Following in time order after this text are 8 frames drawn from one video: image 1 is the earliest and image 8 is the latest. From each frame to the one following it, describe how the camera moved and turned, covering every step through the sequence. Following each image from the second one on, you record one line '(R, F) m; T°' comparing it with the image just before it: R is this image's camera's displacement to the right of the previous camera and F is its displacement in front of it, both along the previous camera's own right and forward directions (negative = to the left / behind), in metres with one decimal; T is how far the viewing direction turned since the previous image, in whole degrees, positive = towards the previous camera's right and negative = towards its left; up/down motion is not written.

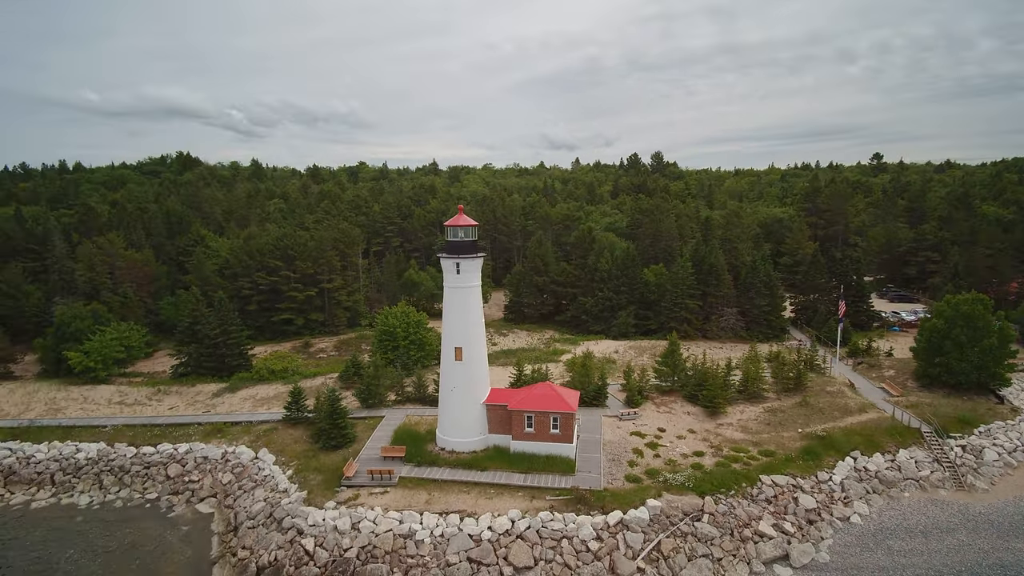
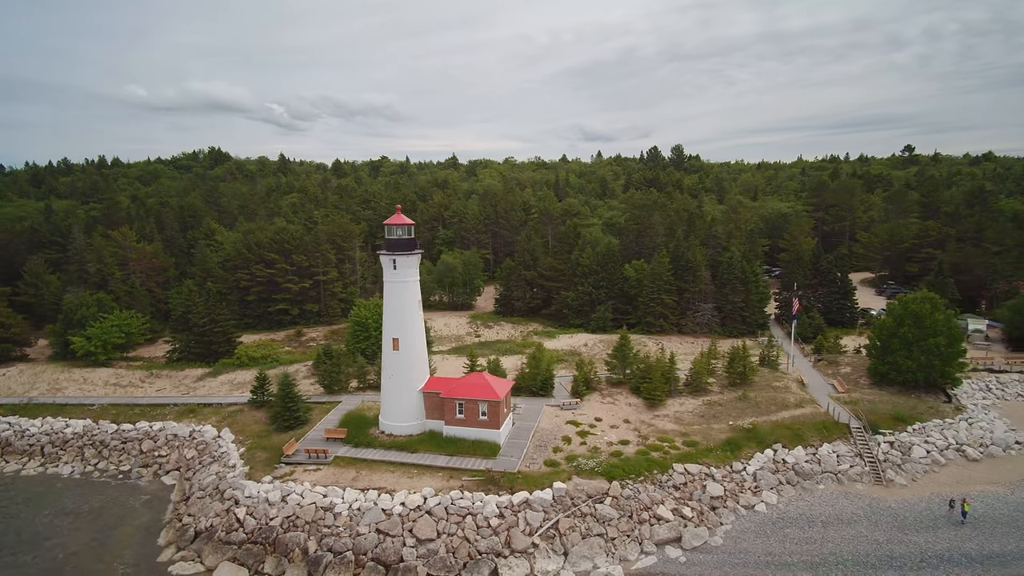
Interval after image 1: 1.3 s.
(+4.2, -1.3) m; -3°
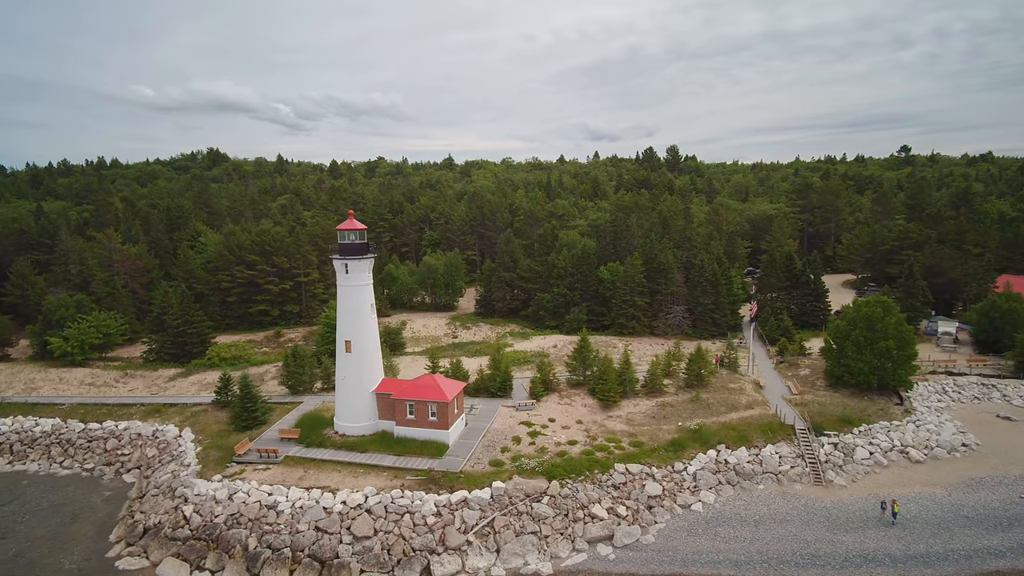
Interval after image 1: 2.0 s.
(+2.4, -0.6) m; 0°
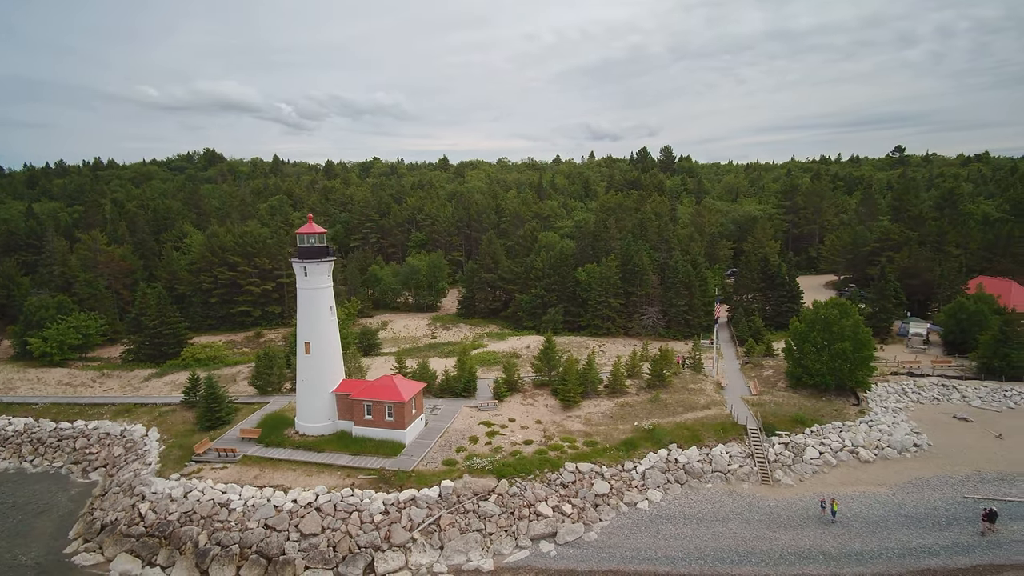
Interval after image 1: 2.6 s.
(+2.0, -0.5) m; 0°
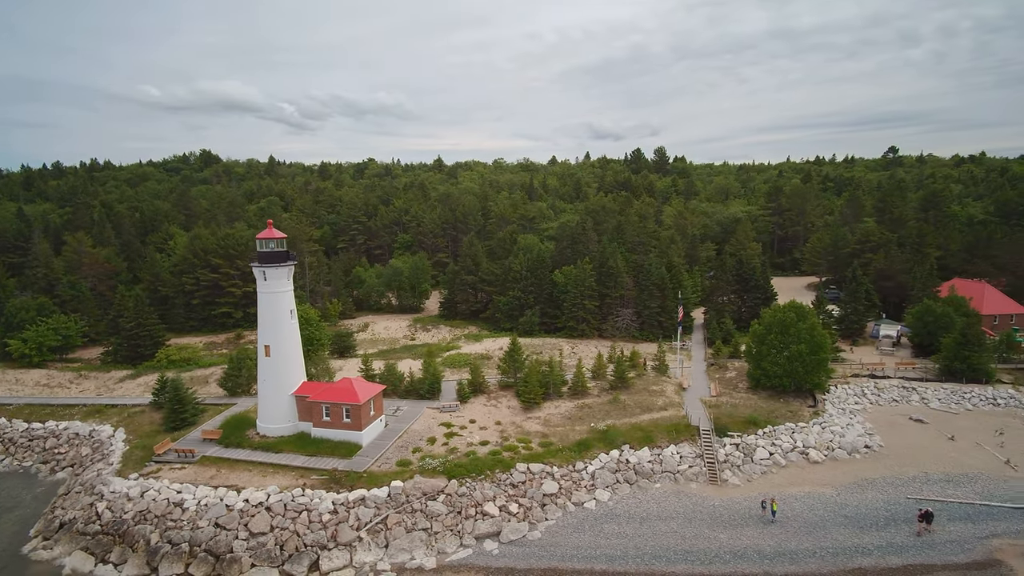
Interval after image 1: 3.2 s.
(+2.1, -0.5) m; 0°
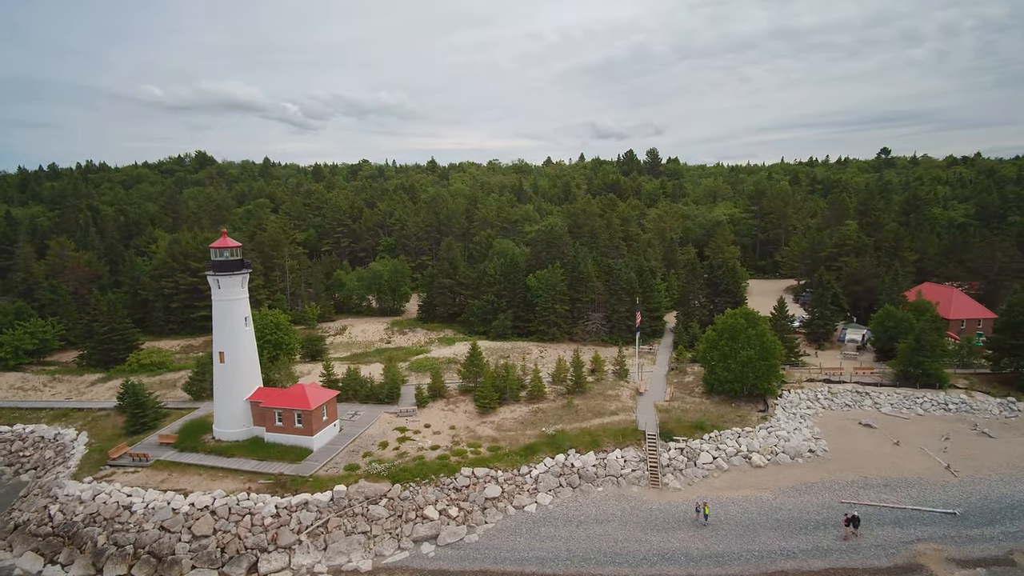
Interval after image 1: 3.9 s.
(+2.4, -0.6) m; 0°
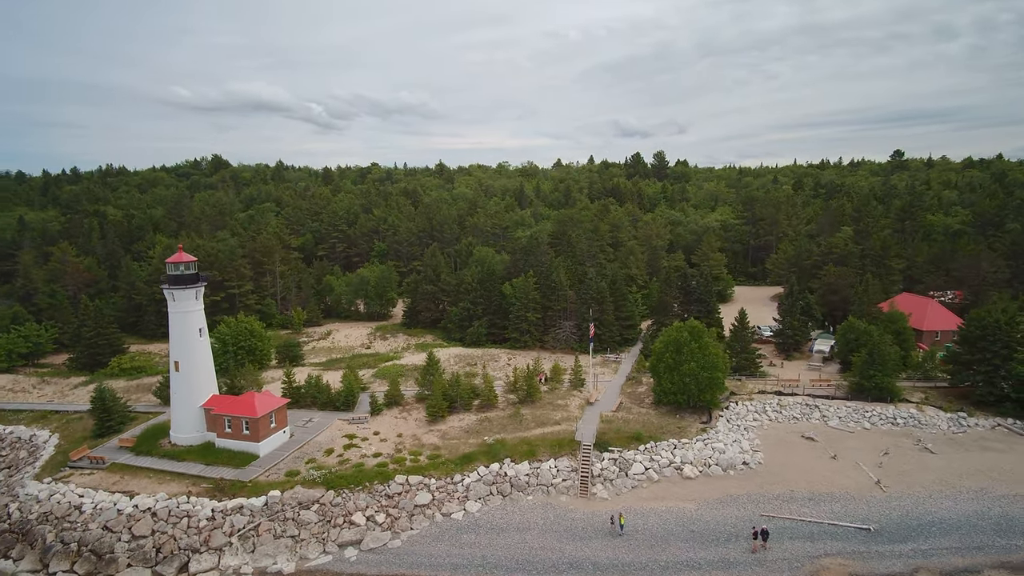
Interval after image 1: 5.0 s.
(+3.9, -0.9) m; -2°
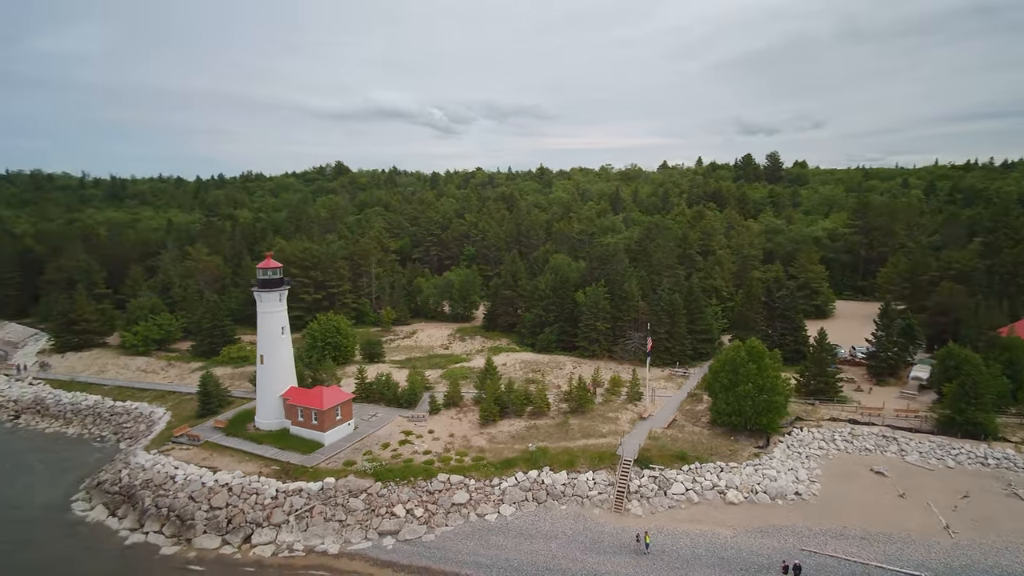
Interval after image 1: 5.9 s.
(+3.1, -0.7) m; -11°
